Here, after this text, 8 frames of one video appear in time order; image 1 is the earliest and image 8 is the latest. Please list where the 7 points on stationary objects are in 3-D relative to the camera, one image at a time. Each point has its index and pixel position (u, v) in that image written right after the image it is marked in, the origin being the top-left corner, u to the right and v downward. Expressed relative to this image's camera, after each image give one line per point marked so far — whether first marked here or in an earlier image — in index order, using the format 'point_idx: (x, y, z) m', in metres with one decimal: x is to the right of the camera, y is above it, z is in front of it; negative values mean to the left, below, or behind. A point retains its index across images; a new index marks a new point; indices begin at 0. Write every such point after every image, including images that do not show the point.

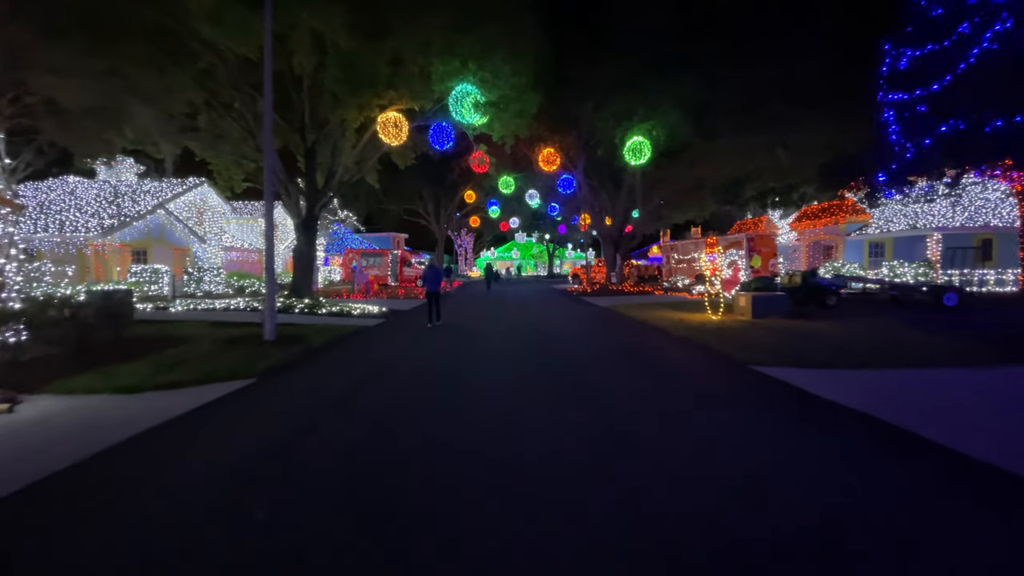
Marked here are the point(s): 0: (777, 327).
0: (+6.5, -0.9, +18.4) m
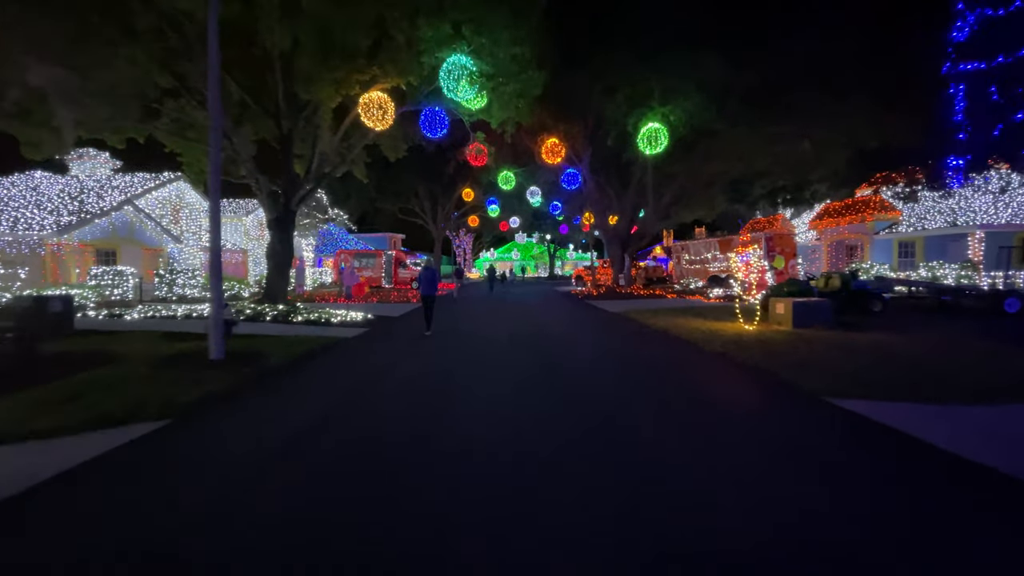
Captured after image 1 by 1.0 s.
0: (+6.5, -1.0, +15.8) m
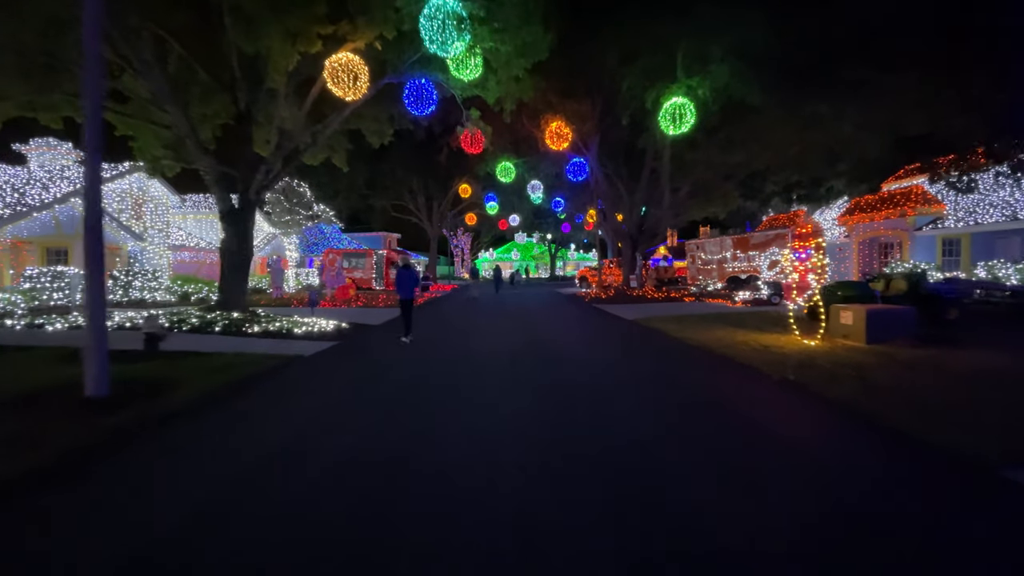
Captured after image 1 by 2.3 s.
0: (+6.5, -1.1, +12.4) m
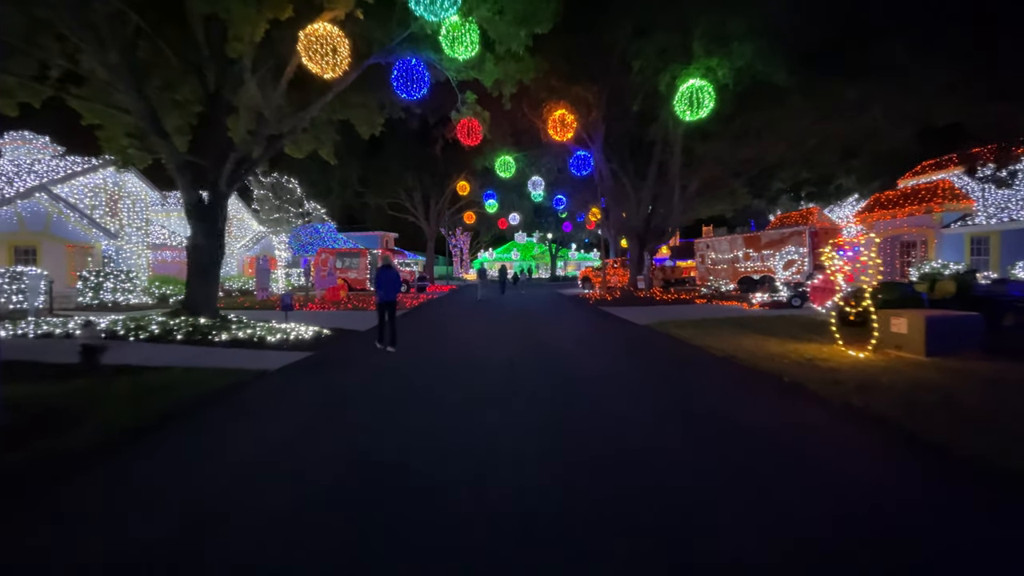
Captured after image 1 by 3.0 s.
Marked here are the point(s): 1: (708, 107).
0: (+6.5, -1.1, +10.6) m
1: (+4.5, +4.1, +17.2) m
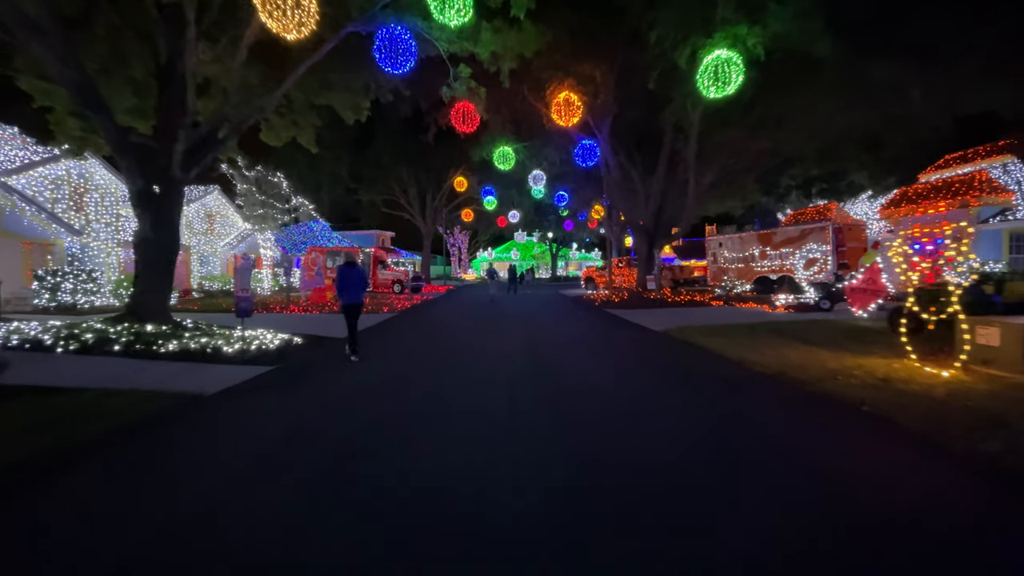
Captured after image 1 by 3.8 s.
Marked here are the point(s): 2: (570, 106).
0: (+6.5, -1.2, +8.4) m
1: (+4.5, +4.1, +15.0) m
2: (+1.5, +4.7, +19.4) m
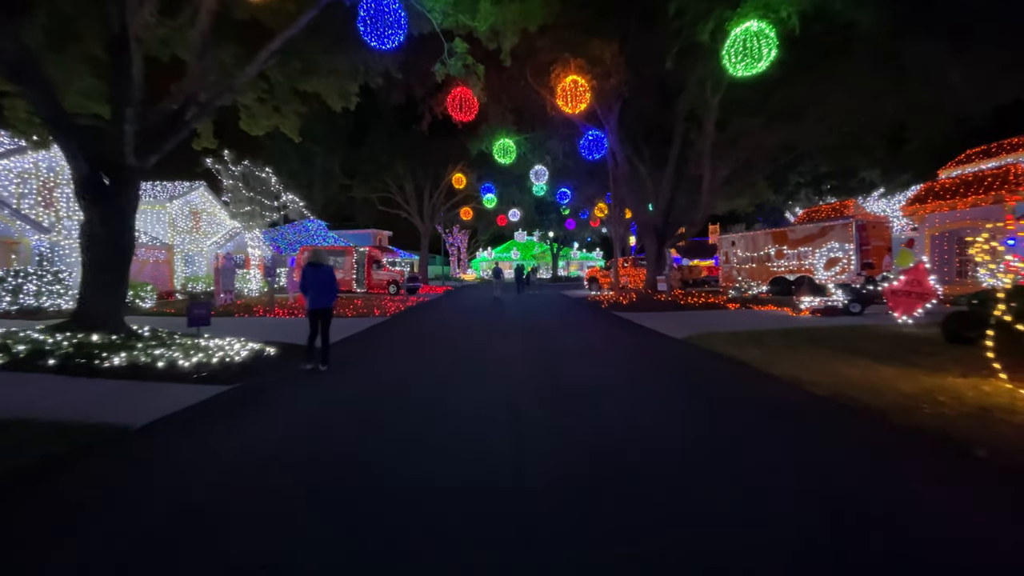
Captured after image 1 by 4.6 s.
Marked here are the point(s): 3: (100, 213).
0: (+6.6, -1.2, +6.7) m
1: (+4.5, +4.1, +13.3) m
2: (+1.6, +4.7, +17.6) m
3: (-6.7, +1.3, +12.1) m
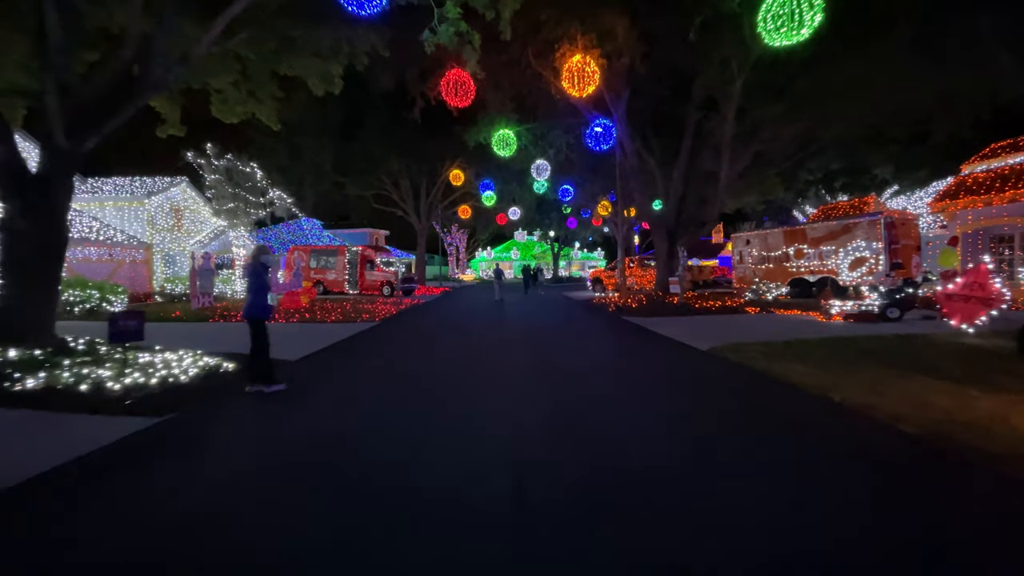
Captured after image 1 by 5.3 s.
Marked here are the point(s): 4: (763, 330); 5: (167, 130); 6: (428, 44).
0: (+6.6, -1.3, +4.8) m
1: (+4.5, +4.0, +11.4) m
2: (+1.6, +4.6, +15.7) m
3: (-6.7, +1.2, +10.3) m
4: (+5.3, -0.9, +15.7) m
5: (-7.2, +3.4, +16.1) m
6: (-1.5, +4.5, +14.0) m
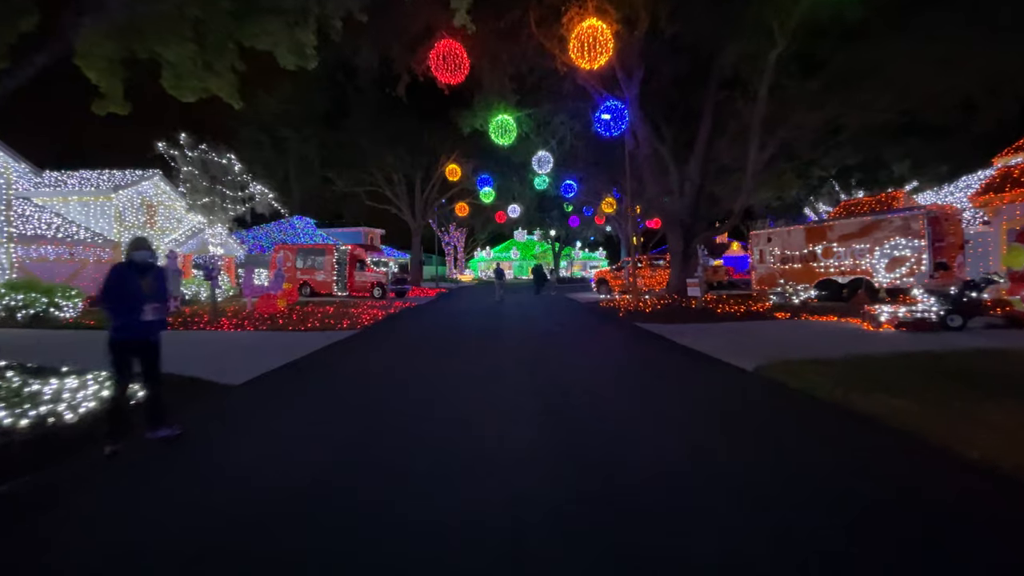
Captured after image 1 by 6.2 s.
0: (+6.6, -1.4, +2.3) m
1: (+4.5, +3.9, +9.0) m
2: (+1.5, +4.5, +13.3) m
3: (-6.7, +1.2, +7.8) m
4: (+5.2, -1.0, +13.3) m
5: (-7.2, +3.4, +13.7) m
6: (-1.6, +4.4, +11.6) m
